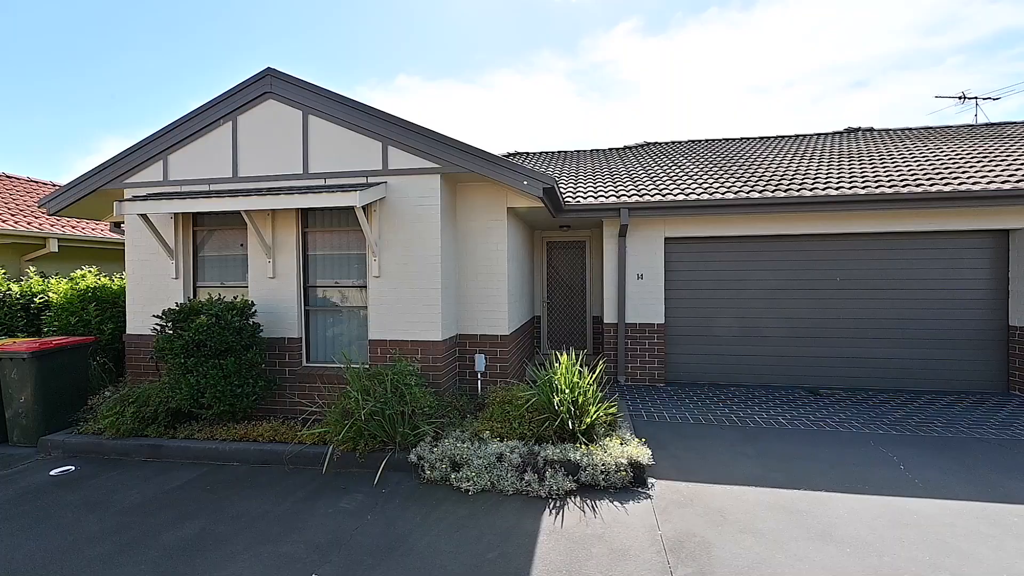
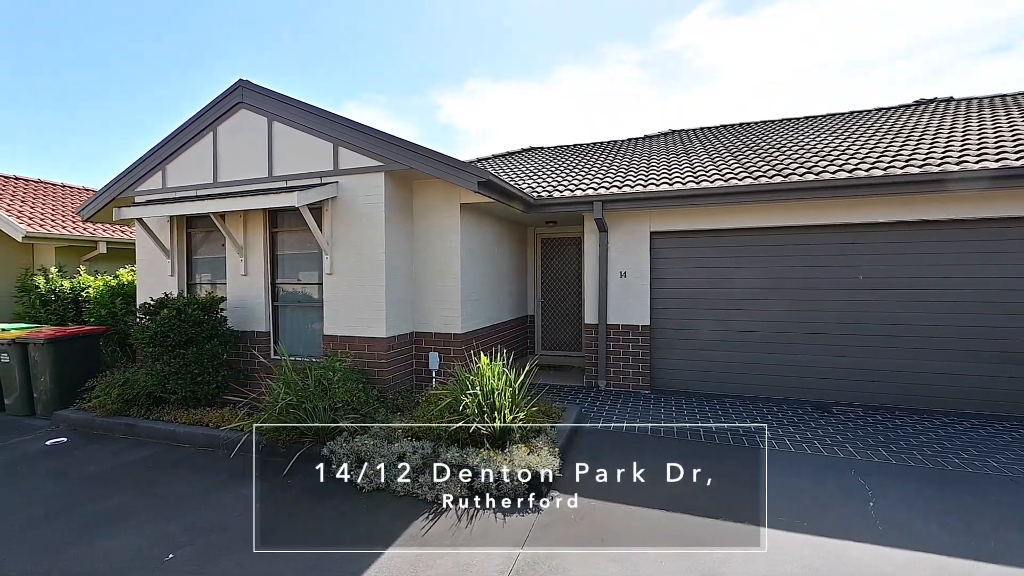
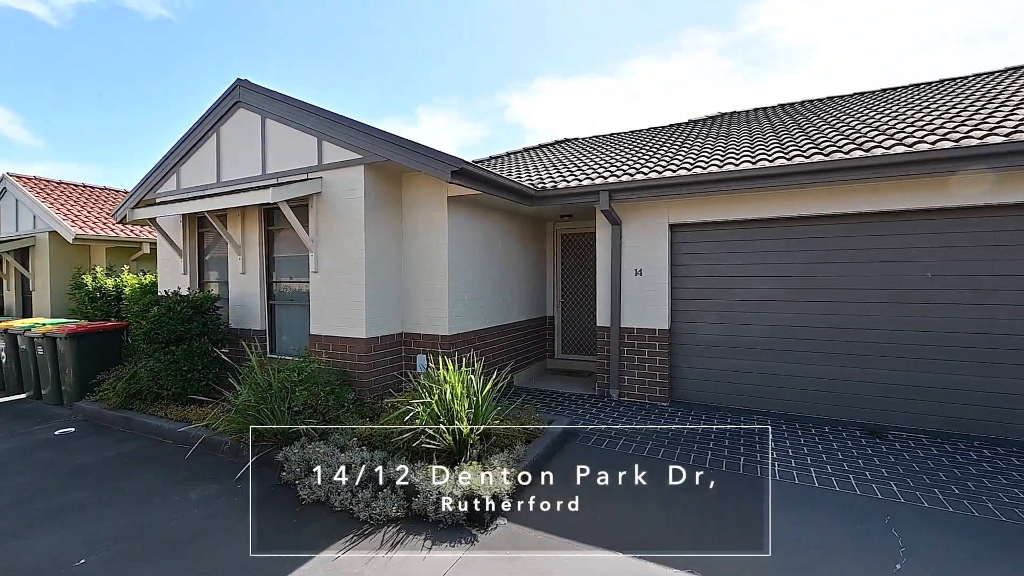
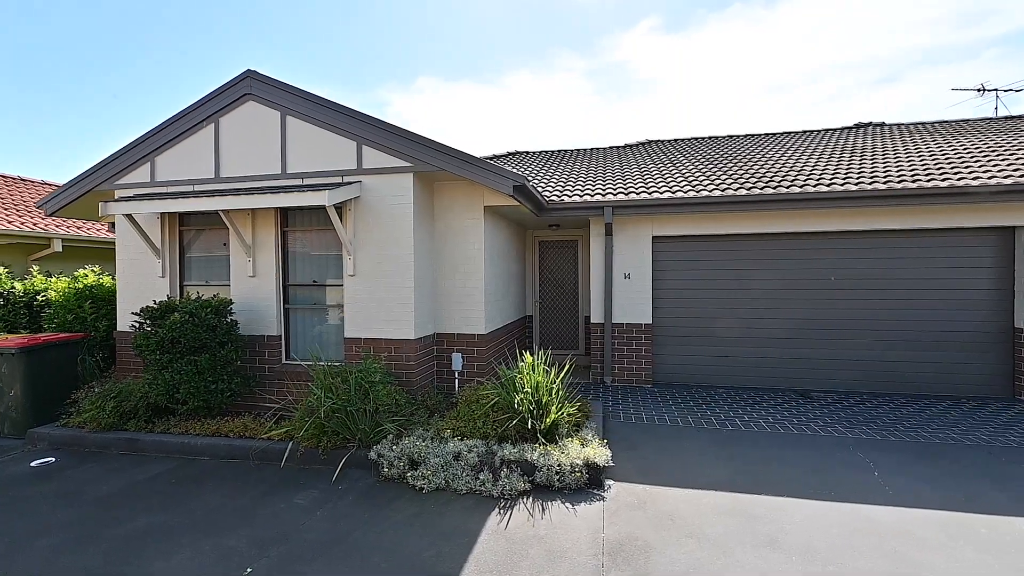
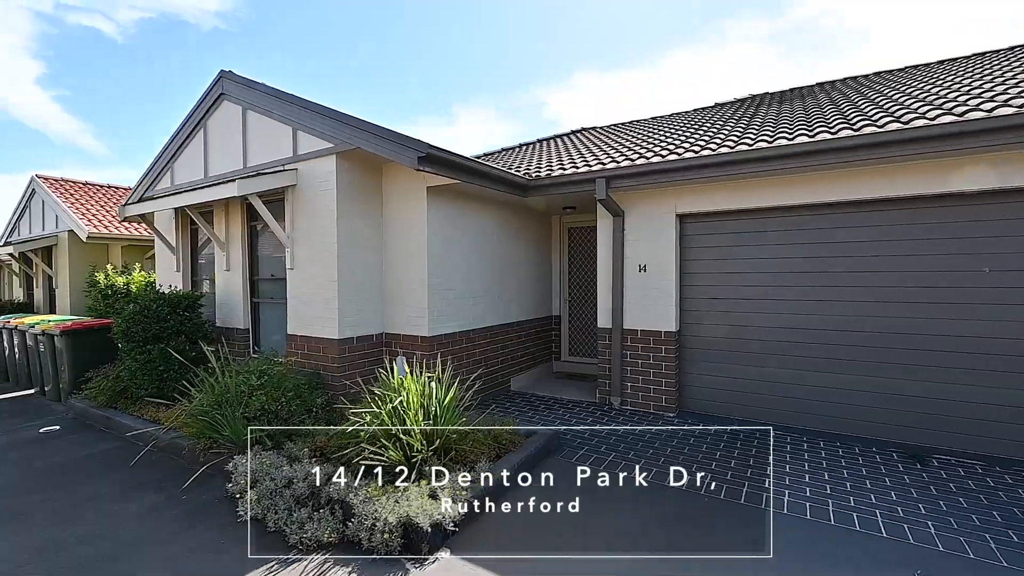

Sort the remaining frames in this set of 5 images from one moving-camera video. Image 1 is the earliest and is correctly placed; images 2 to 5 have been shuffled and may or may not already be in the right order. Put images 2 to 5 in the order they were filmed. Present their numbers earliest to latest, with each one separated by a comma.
4, 2, 3, 5
